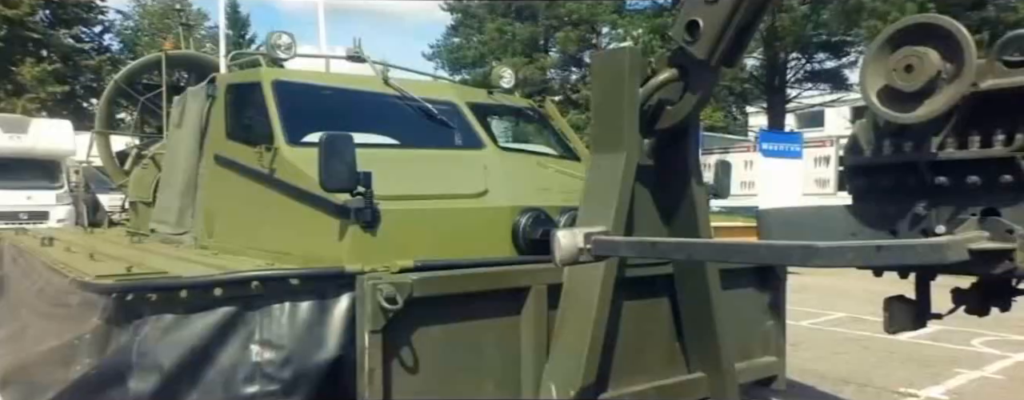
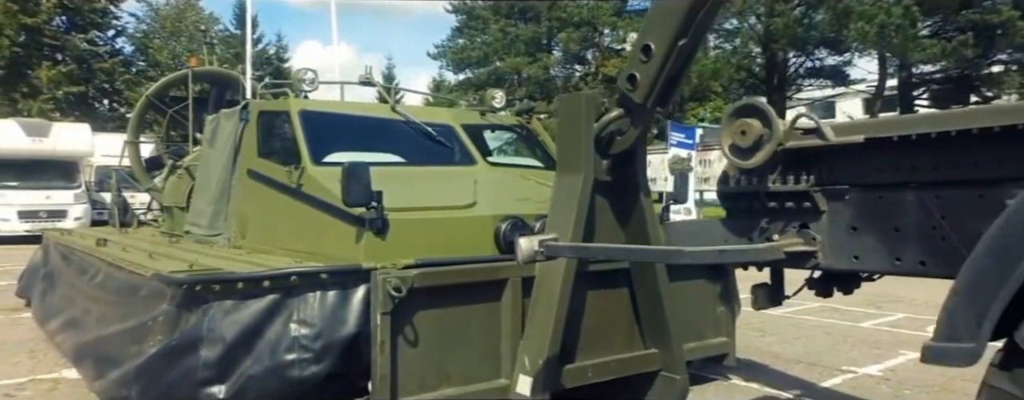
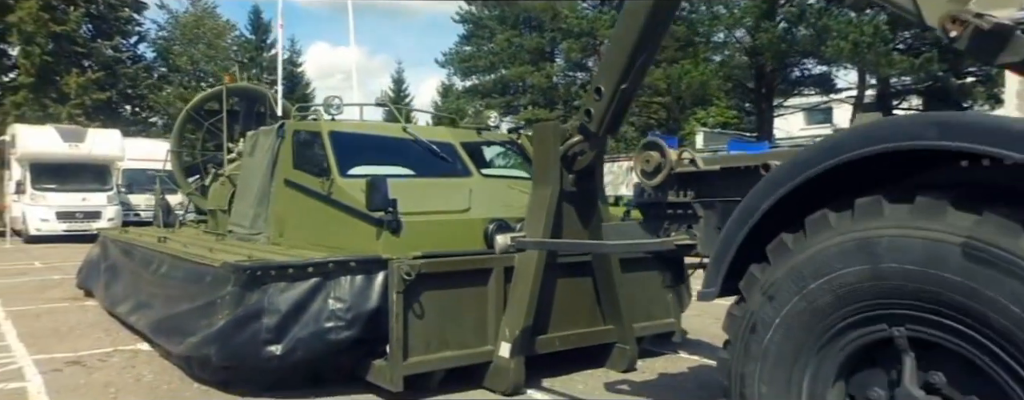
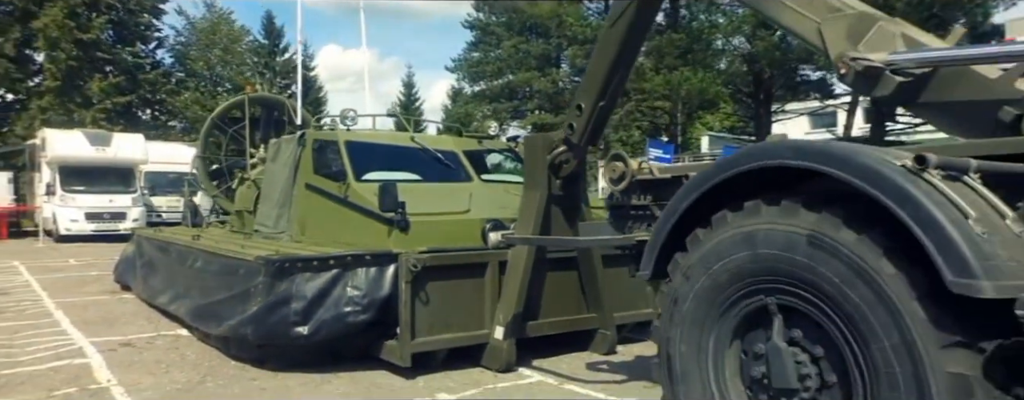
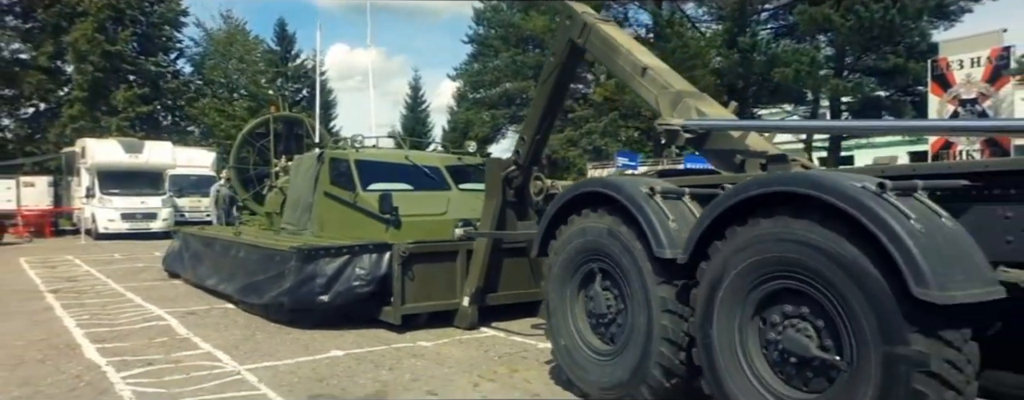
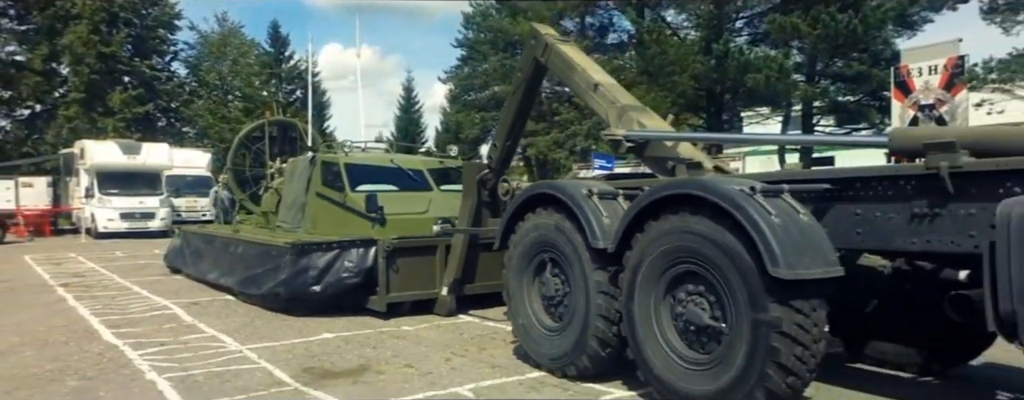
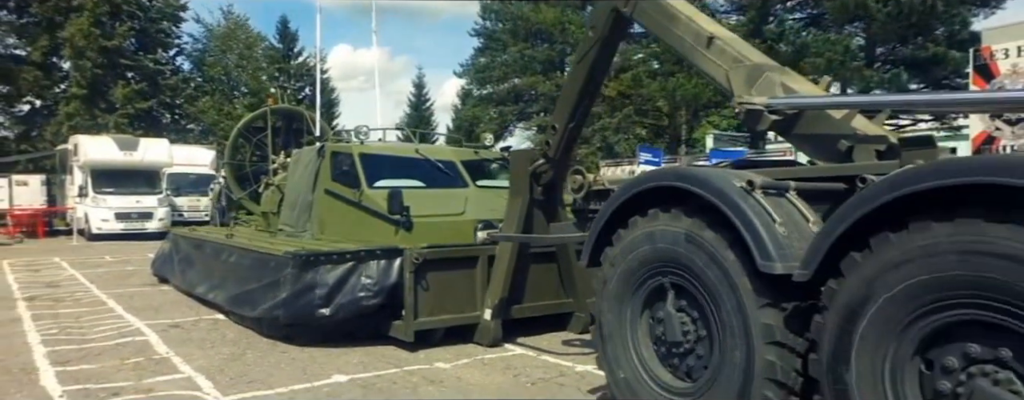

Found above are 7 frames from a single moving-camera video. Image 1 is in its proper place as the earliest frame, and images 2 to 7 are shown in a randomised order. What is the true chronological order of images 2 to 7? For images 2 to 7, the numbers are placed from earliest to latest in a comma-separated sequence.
2, 3, 4, 7, 5, 6
